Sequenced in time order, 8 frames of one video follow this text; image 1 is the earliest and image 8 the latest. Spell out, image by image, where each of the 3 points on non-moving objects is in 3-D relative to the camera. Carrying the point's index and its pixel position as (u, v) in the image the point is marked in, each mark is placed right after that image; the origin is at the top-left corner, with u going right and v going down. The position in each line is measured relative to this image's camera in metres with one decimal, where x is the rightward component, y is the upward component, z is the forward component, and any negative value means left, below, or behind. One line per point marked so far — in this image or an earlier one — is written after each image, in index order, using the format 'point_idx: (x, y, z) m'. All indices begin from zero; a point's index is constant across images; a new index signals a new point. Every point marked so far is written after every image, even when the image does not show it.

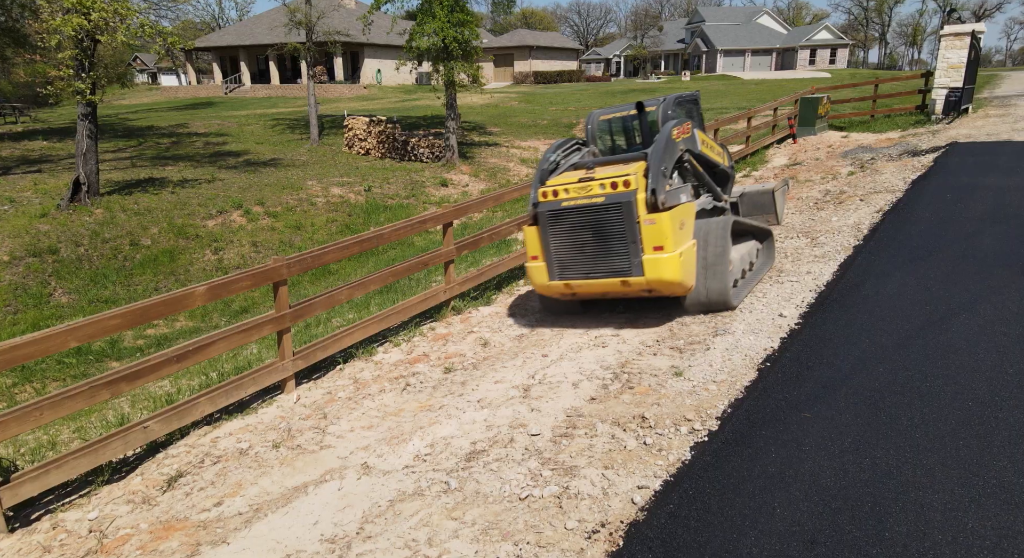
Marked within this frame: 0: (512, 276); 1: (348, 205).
0: (0.0, 0.0, +9.0) m
1: (-3.9, +1.8, +17.5) m
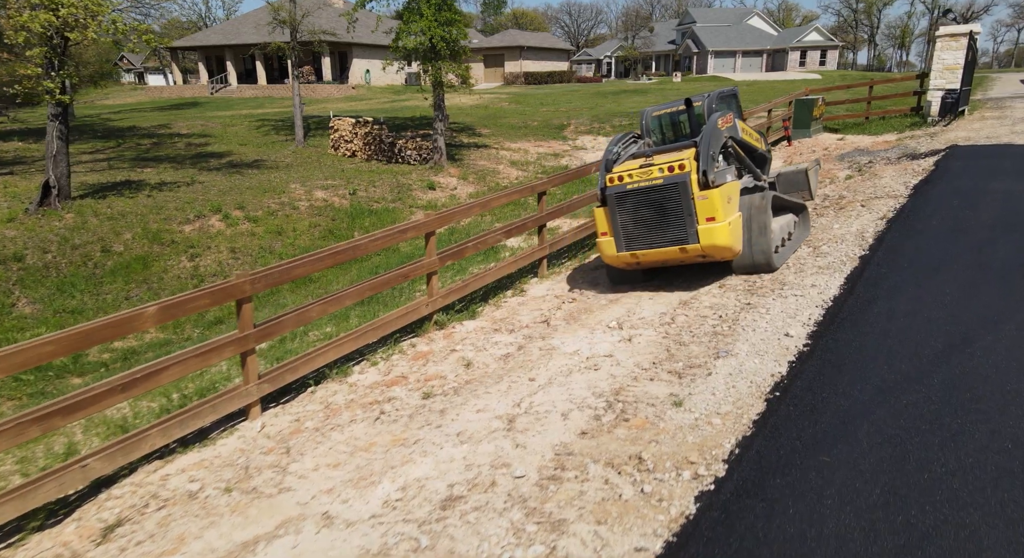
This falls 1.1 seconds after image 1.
0: (-0.1, -0.1, +8.5) m
1: (-4.2, +1.6, +17.1) m
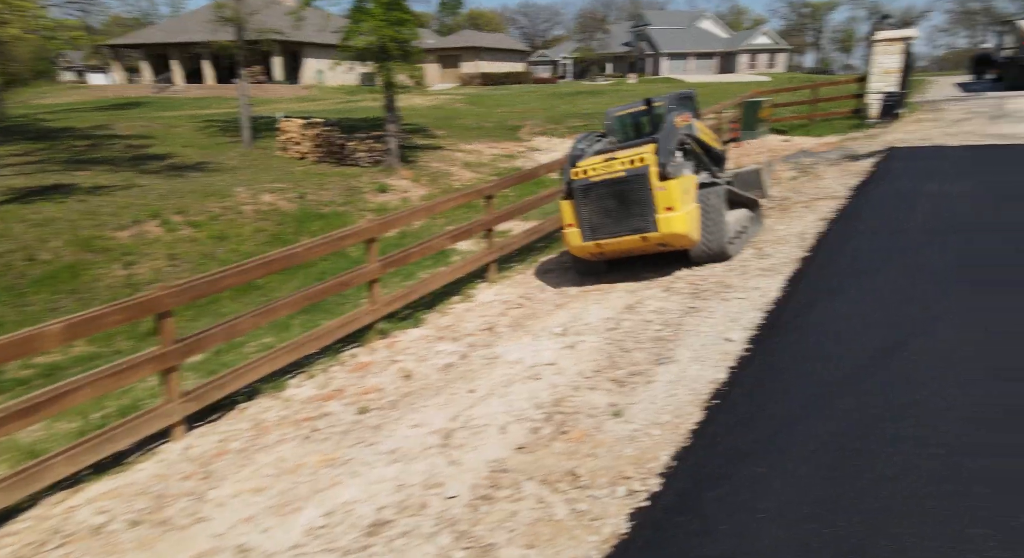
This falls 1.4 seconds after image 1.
0: (-0.7, -0.2, +8.4) m
1: (-5.3, +1.5, +16.7) m
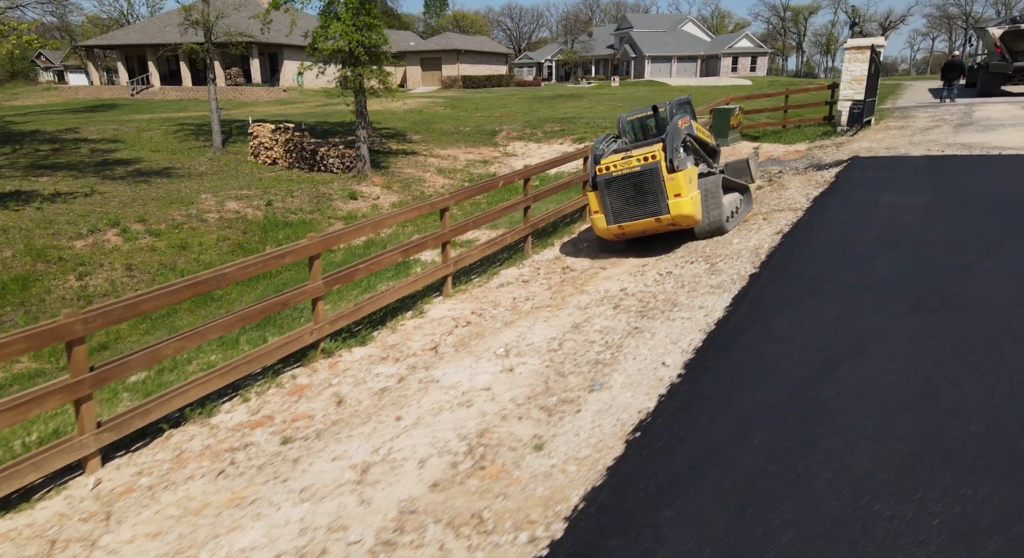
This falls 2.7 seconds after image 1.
0: (-1.3, -0.3, +8.3) m
1: (-6.0, +1.3, +16.4) m
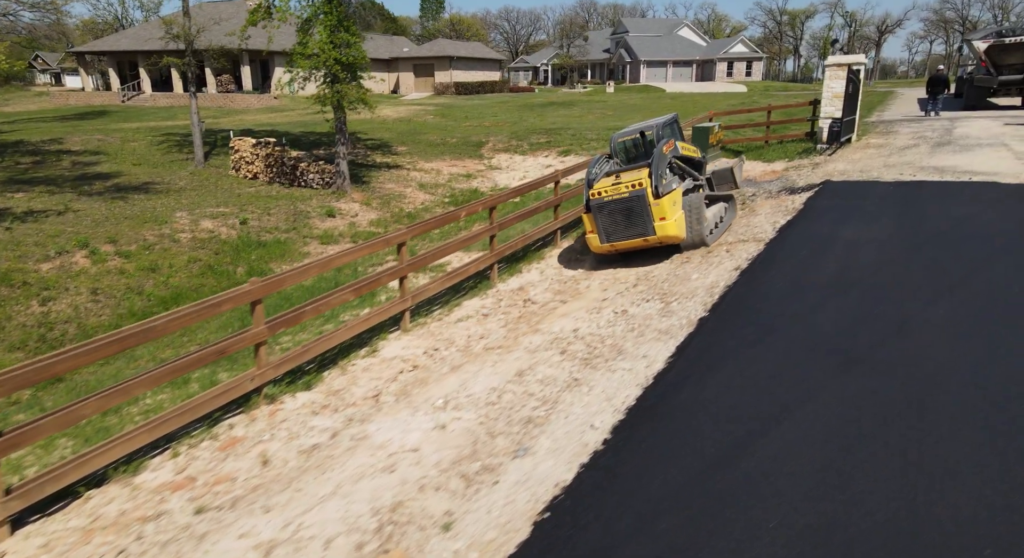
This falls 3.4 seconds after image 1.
0: (-1.8, -0.8, +8.2) m
1: (-6.5, +0.8, +16.3) m
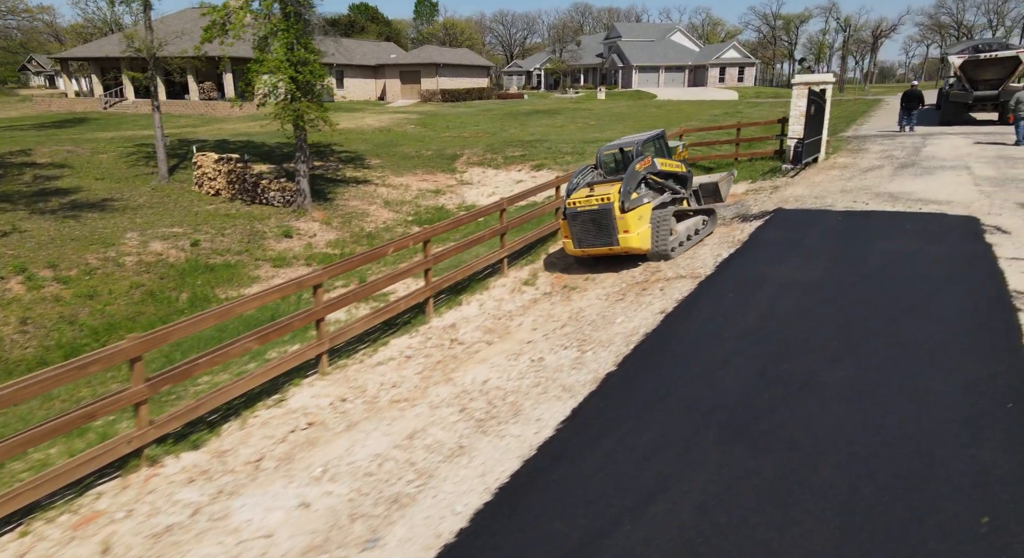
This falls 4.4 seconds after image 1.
0: (-2.7, -1.2, +7.8) m
1: (-7.5, +0.3, +16.0) m
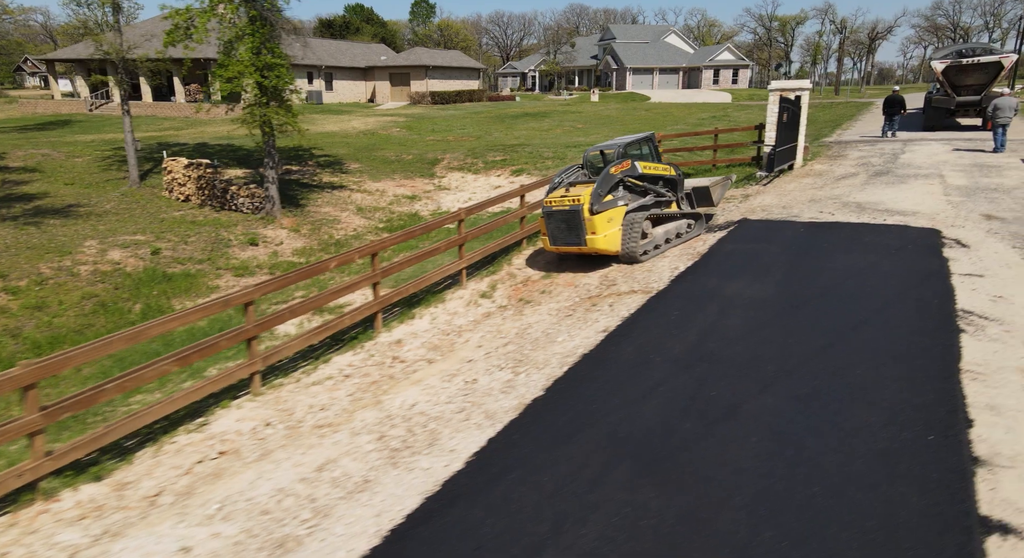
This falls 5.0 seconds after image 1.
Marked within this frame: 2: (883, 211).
0: (-3.4, -1.4, +7.5) m
1: (-8.3, +0.1, +15.6) m
2: (+6.7, +1.2, +13.4) m
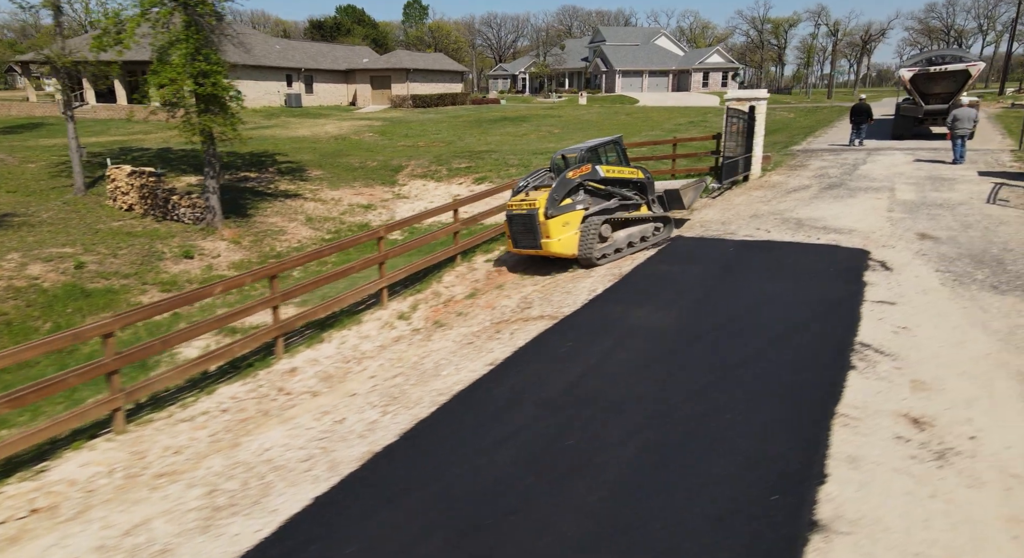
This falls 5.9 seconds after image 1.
0: (-4.6, -1.7, +6.9) m
1: (-9.6, -0.2, +14.9) m
2: (+5.4, +0.9, +13.0) m
